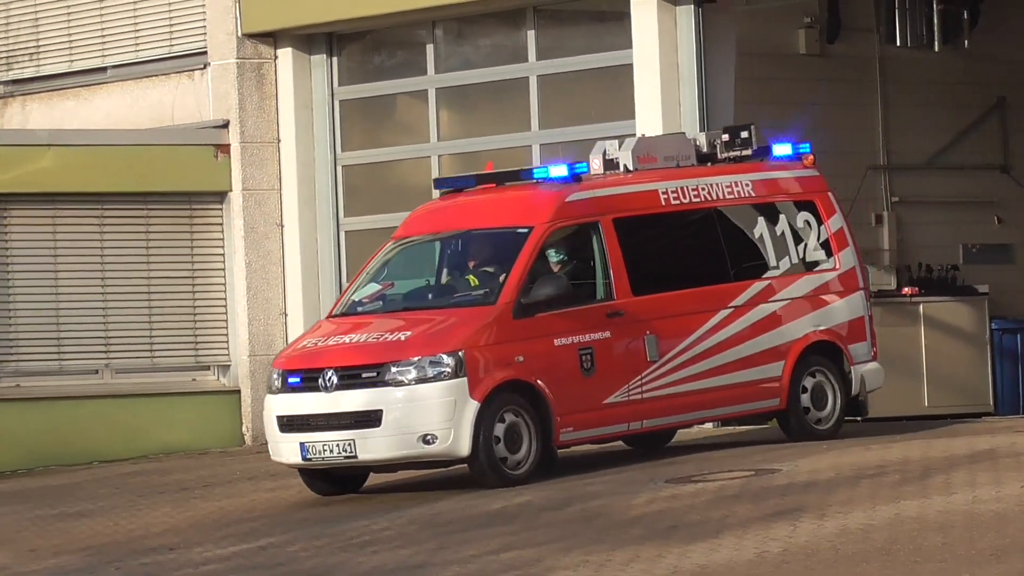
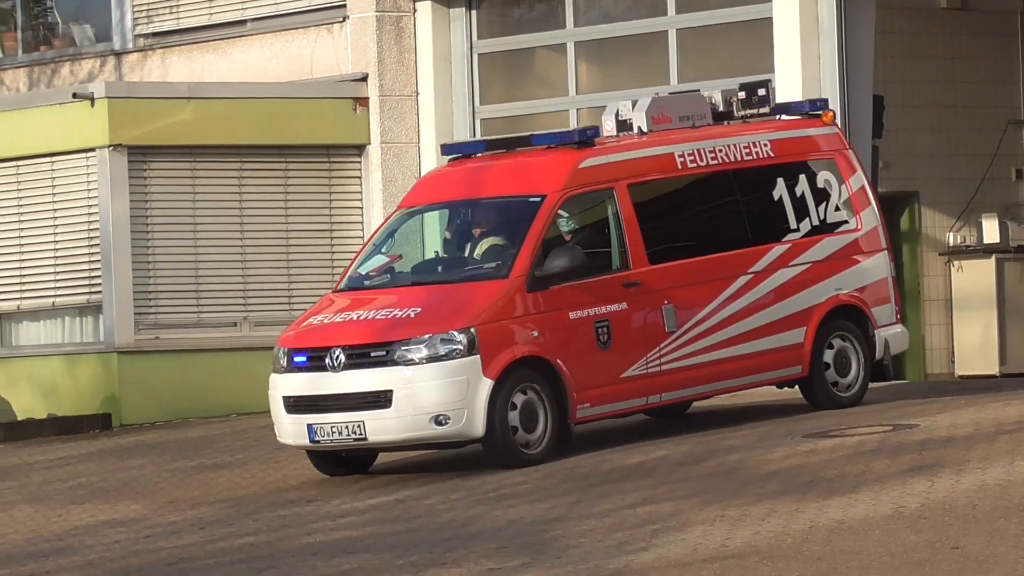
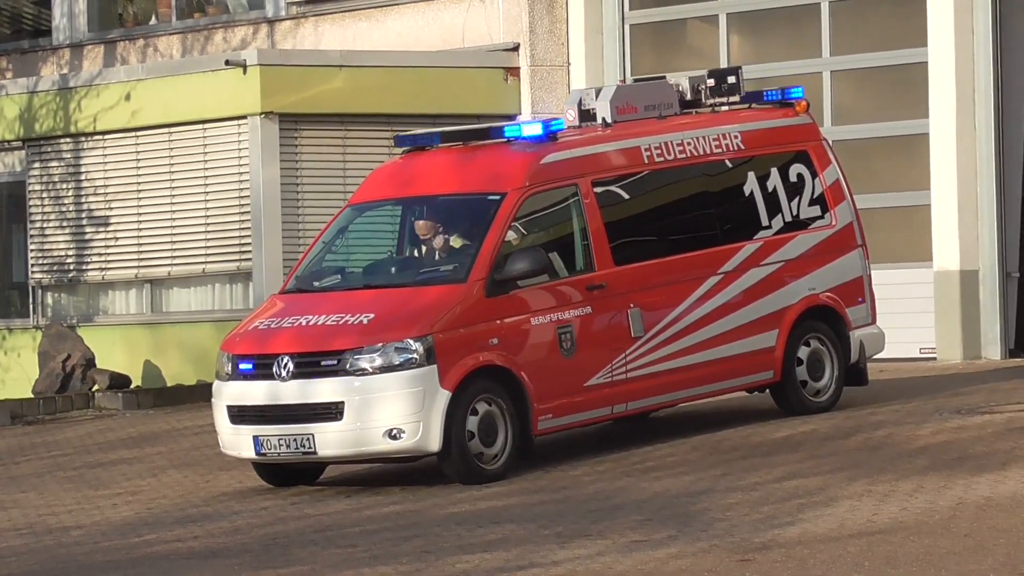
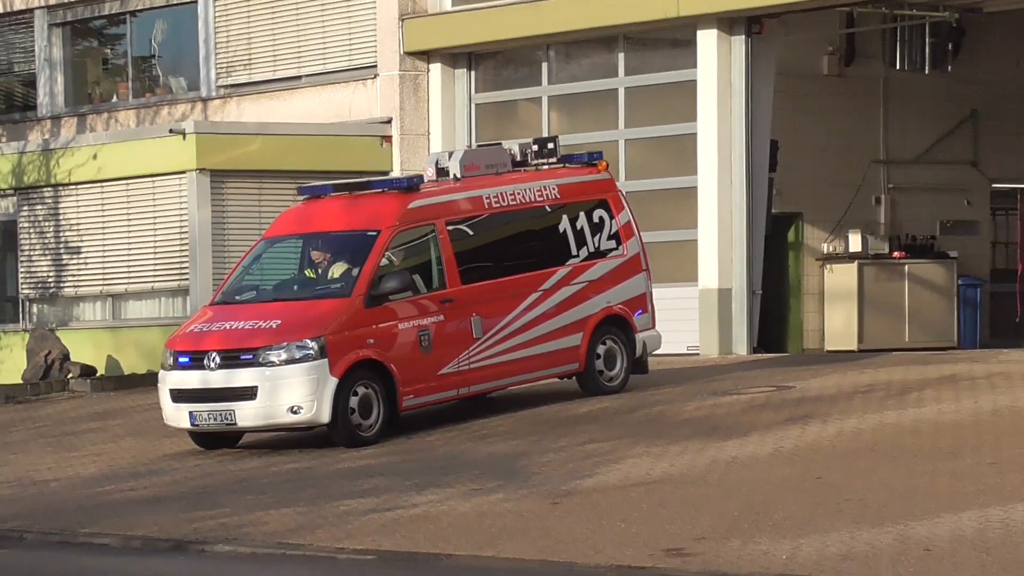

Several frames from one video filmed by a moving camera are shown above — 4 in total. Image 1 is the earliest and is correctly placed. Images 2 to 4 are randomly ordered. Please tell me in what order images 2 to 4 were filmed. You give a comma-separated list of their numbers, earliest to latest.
2, 3, 4
